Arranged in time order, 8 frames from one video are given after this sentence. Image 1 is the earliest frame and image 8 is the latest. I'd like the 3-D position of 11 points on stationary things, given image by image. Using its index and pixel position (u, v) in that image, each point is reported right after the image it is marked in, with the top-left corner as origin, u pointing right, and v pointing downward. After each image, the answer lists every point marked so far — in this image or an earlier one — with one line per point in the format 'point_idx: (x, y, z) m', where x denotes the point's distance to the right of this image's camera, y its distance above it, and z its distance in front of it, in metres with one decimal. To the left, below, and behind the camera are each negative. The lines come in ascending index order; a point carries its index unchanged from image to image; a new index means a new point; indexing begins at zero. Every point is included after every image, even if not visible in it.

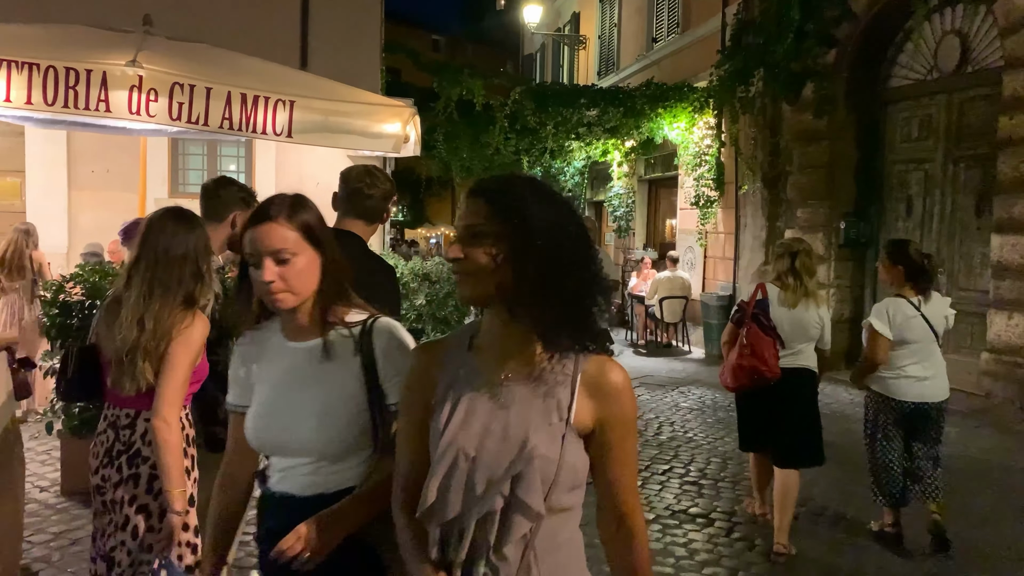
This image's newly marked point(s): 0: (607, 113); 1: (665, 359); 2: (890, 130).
0: (+1.3, +2.3, +10.9) m
1: (+1.8, -0.8, +9.7) m
2: (+3.7, +1.6, +8.1) m
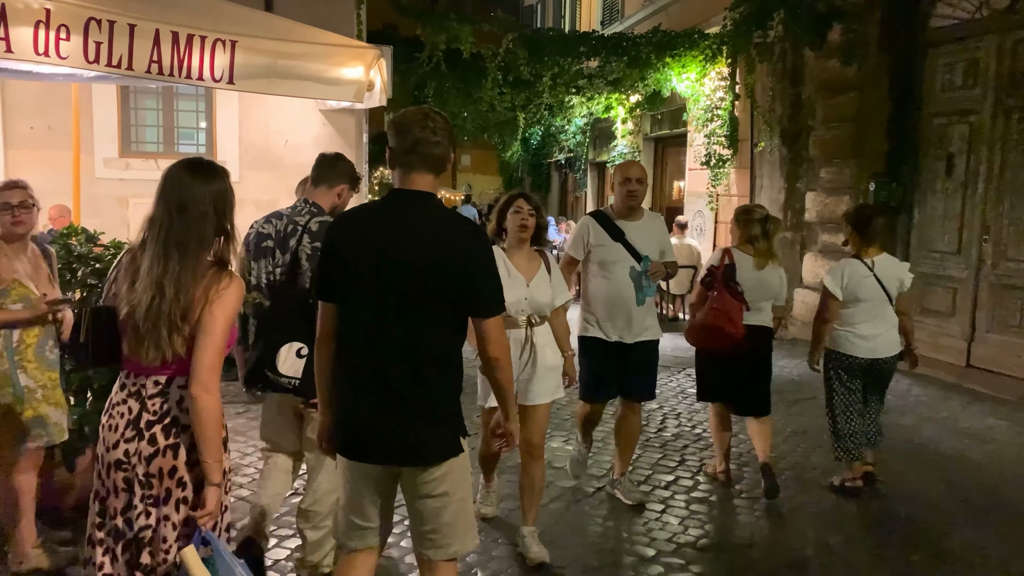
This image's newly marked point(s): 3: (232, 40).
0: (+1.2, +2.7, +9.9) m
1: (+1.7, -0.5, +8.9) m
2: (+3.6, +1.8, +7.1) m
3: (-1.7, +1.5, +5.1) m
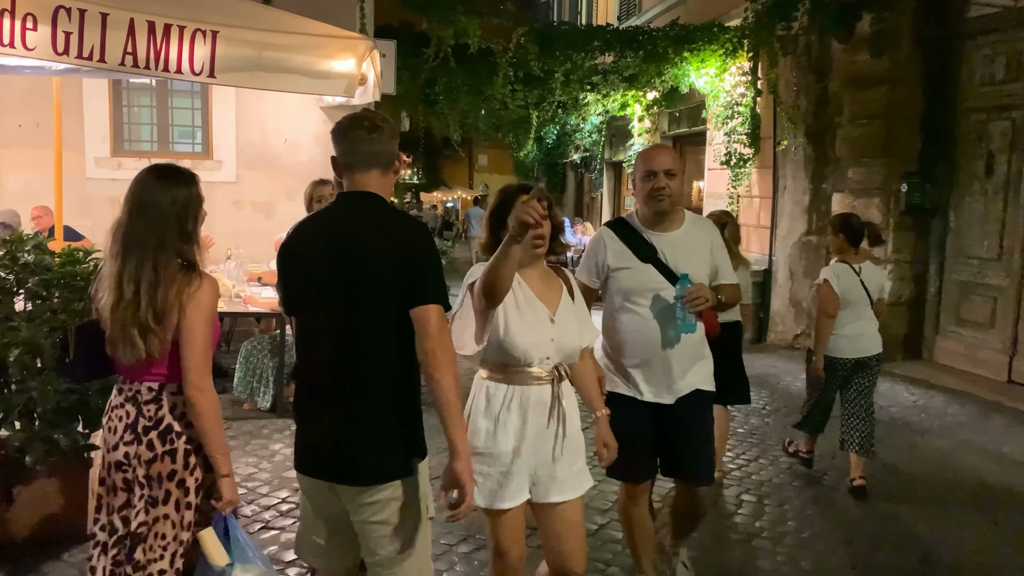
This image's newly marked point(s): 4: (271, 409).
0: (+1.3, +2.6, +9.5) m
1: (+1.8, -0.6, +8.4) m
2: (+3.7, +1.7, +6.6) m
3: (-1.7, +1.5, +4.7) m
4: (-1.6, -0.8, +5.4) m
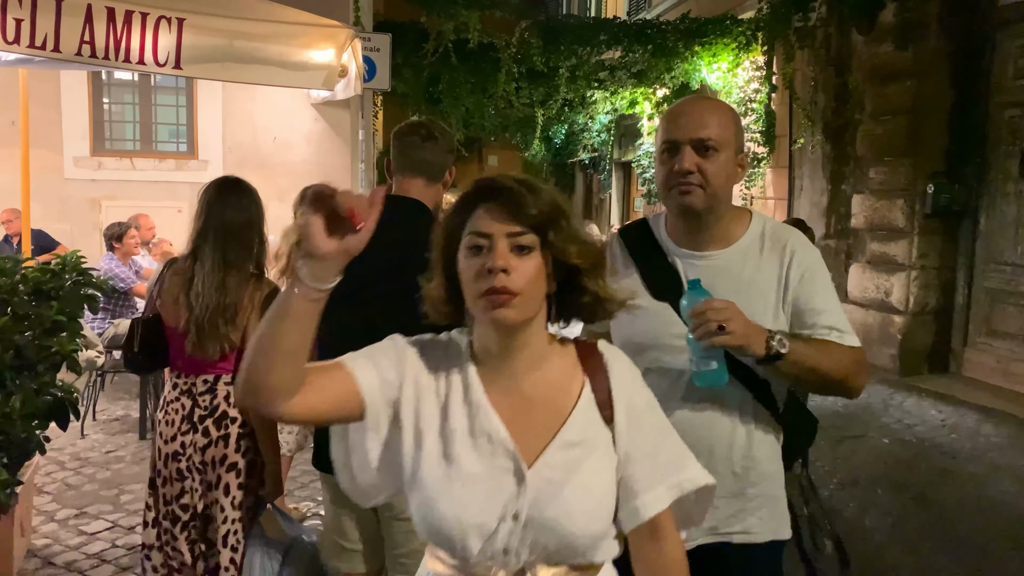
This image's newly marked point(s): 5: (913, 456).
0: (+1.3, +2.6, +9.1) m
1: (+1.8, -0.6, +8.0) m
2: (+3.7, +1.7, +6.2) m
3: (-1.8, +1.4, +4.3) m
4: (-1.6, -0.9, +5.0) m
5: (+2.4, -1.0, +4.9) m
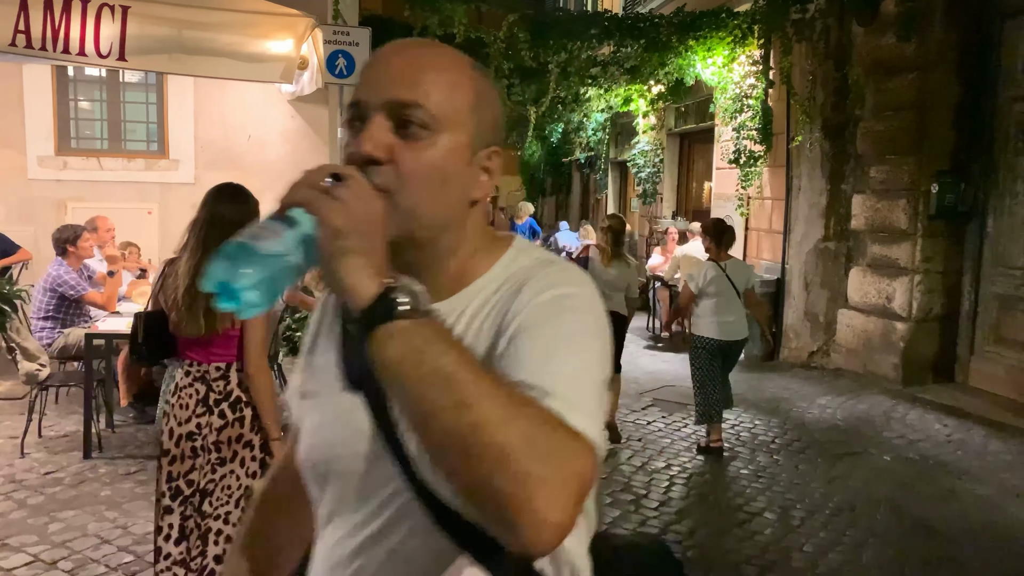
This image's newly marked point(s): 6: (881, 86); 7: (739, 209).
0: (+1.2, +2.5, +8.7) m
1: (+1.7, -0.7, +7.7) m
2: (+3.5, +1.6, +5.8) m
3: (-1.9, +1.4, +4.0) m
4: (-1.8, -0.9, +4.7) m
5: (+2.3, -1.1, +4.6) m
6: (+2.8, +1.6, +6.3) m
7: (+2.3, +0.8, +8.2) m
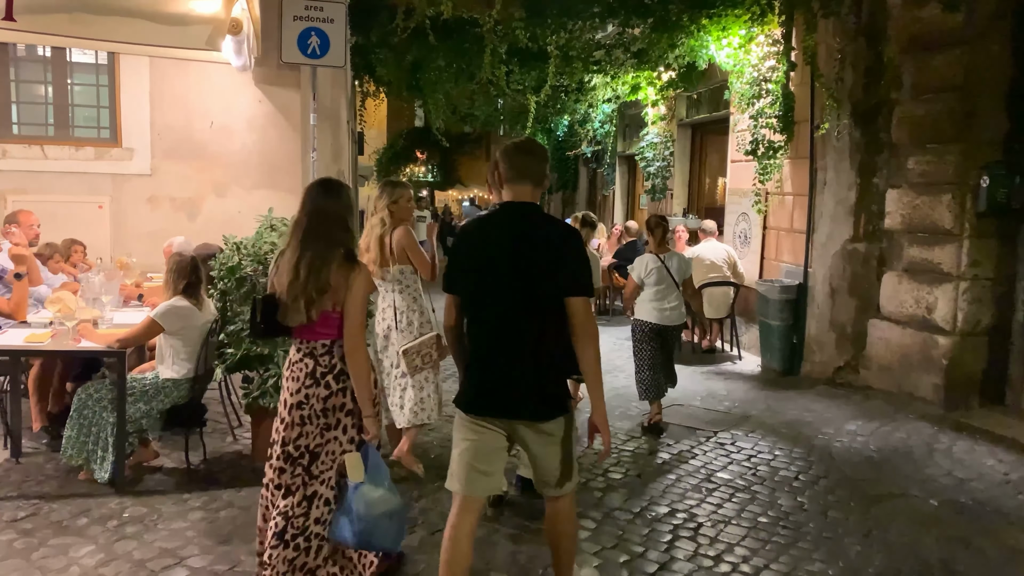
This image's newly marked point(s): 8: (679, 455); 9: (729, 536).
0: (+1.2, +2.5, +8.0) m
1: (+1.6, -0.7, +6.9) m
2: (+3.4, +1.6, +5.0) m
3: (-2.0, +1.3, +3.3) m
4: (-1.9, -0.9, +3.9) m
5: (+2.1, -1.1, +3.8) m
6: (+2.8, +1.5, +5.5) m
7: (+2.2, +0.7, +7.4) m
8: (+1.0, -1.0, +4.8) m
9: (+1.0, -1.1, +3.7) m
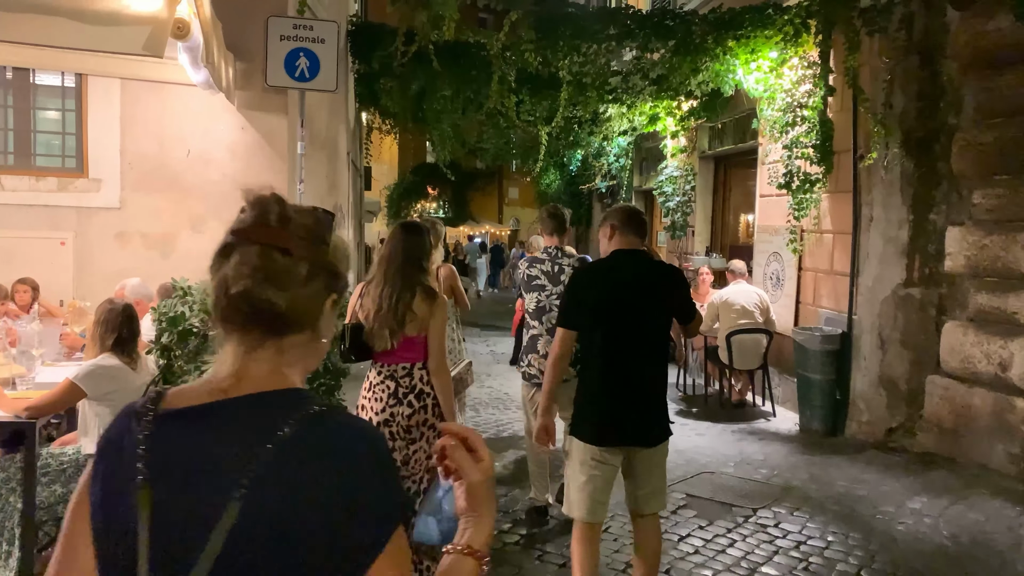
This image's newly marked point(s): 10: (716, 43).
0: (+1.2, +2.1, +7.3) m
1: (+1.6, -1.1, +6.1) m
2: (+3.4, +1.3, +4.3) m
3: (-2.0, +1.2, +2.6) m
4: (-1.9, -1.1, +3.2) m
5: (+2.1, -1.3, +3.0) m
6: (+2.8, +1.2, +4.8) m
7: (+2.3, +0.4, +6.7) m
8: (+1.0, -1.3, +4.1) m
9: (+1.0, -1.3, +2.9) m
10: (+1.7, +2.1, +7.0) m
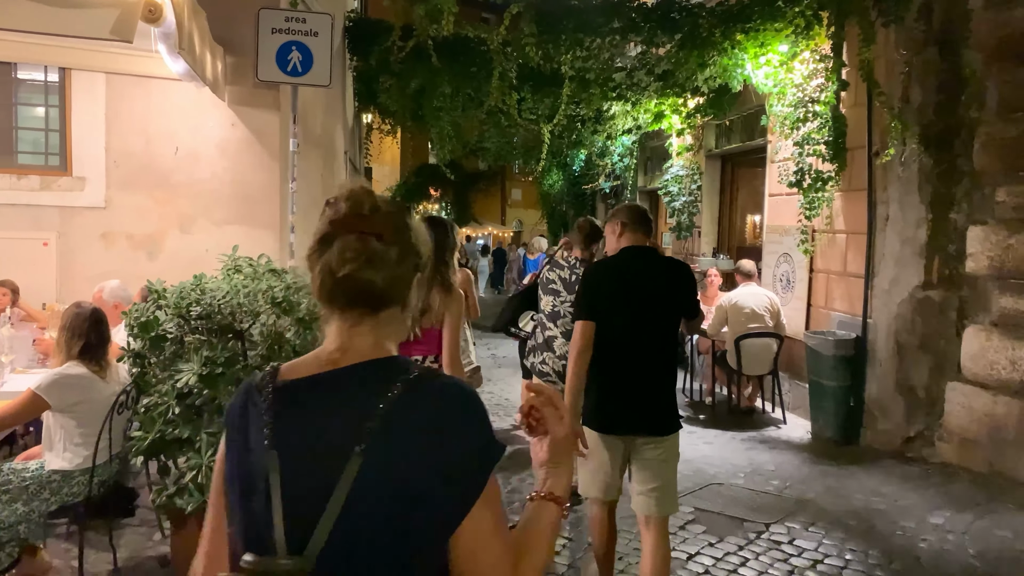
0: (+1.2, +2.1, +7.1) m
1: (+1.6, -1.1, +5.9) m
2: (+3.4, +1.3, +4.1) m
3: (-2.1, +1.1, +2.4) m
4: (-1.9, -1.2, +3.0) m
5: (+2.1, -1.3, +2.8) m
6: (+2.8, +1.2, +4.6) m
7: (+2.3, +0.3, +6.4) m
8: (+1.0, -1.3, +3.8) m
9: (+1.0, -1.3, +2.7) m
10: (+1.7, +2.1, +6.7) m
